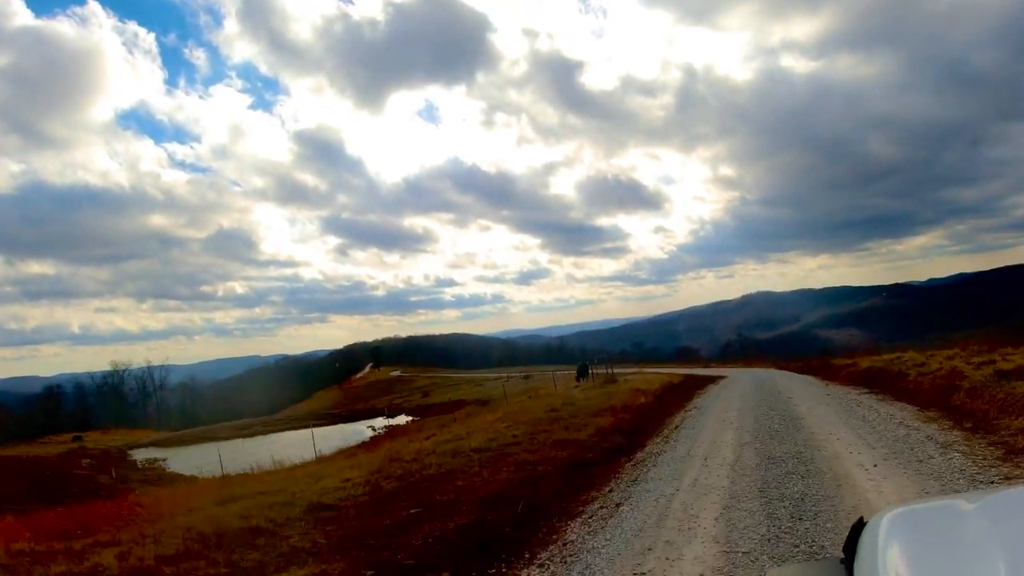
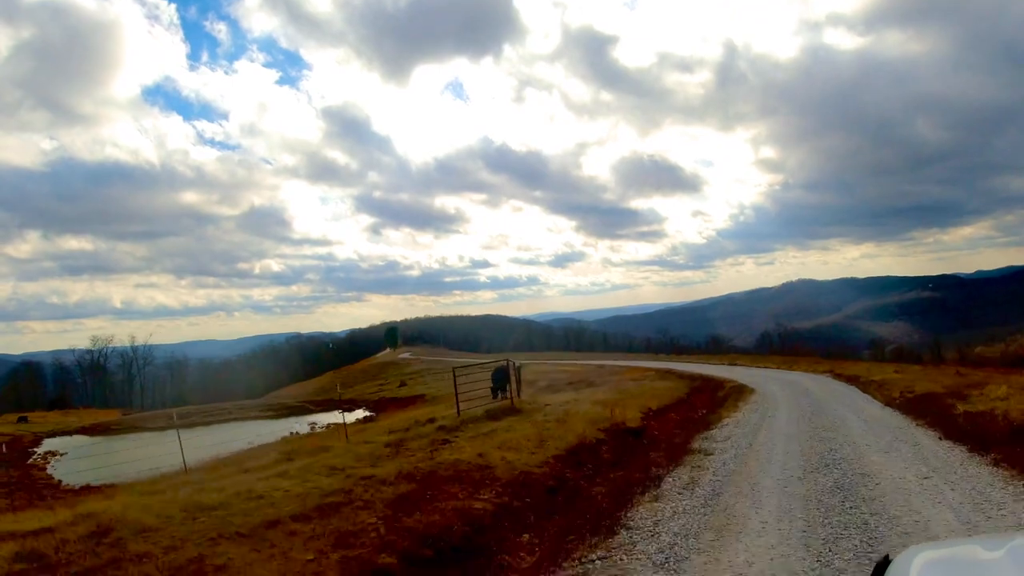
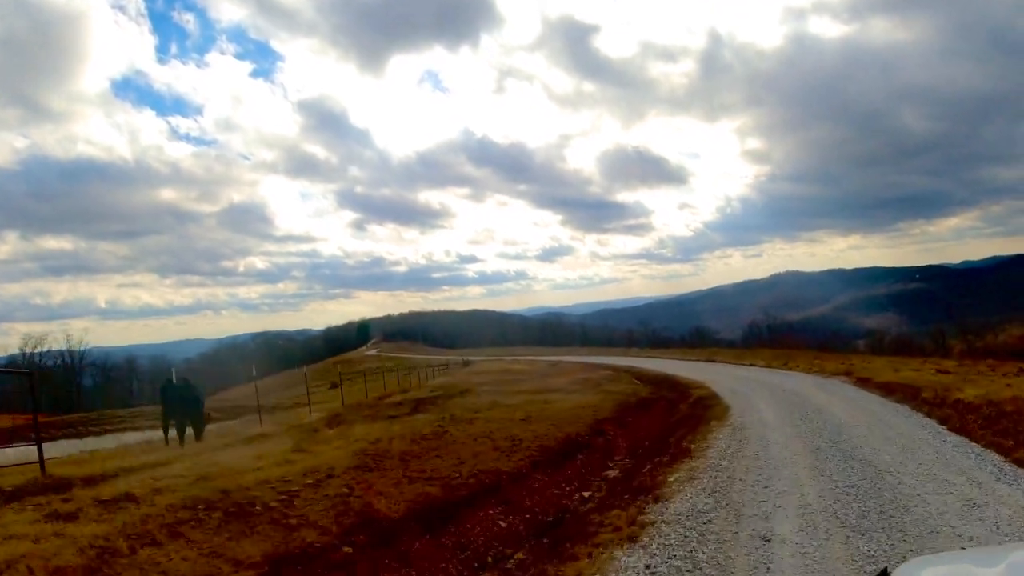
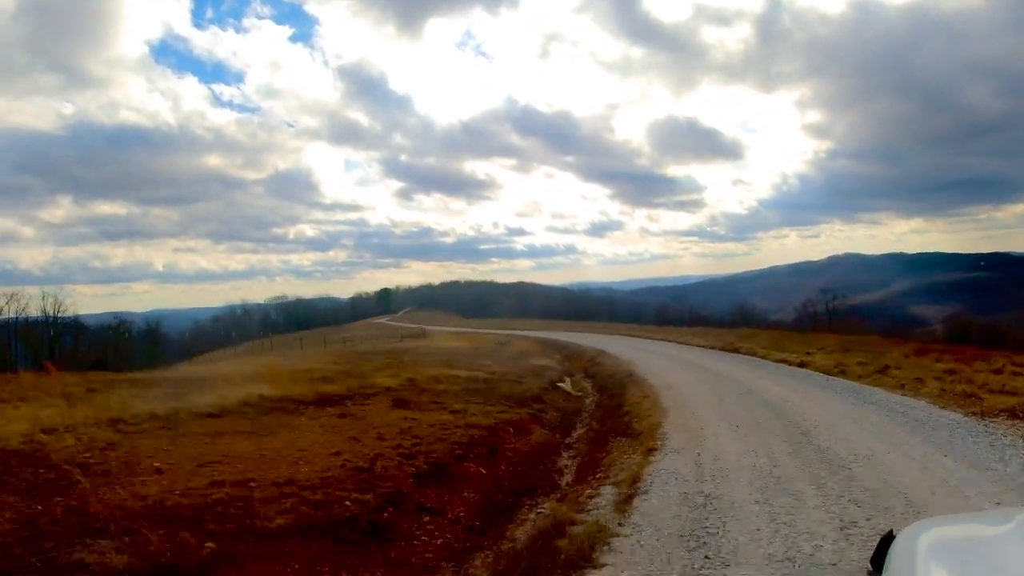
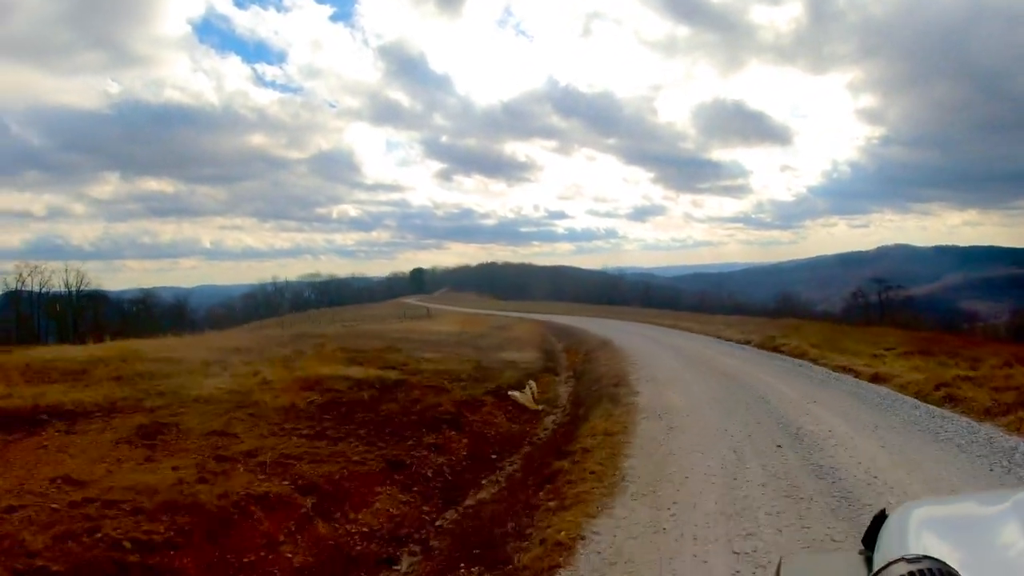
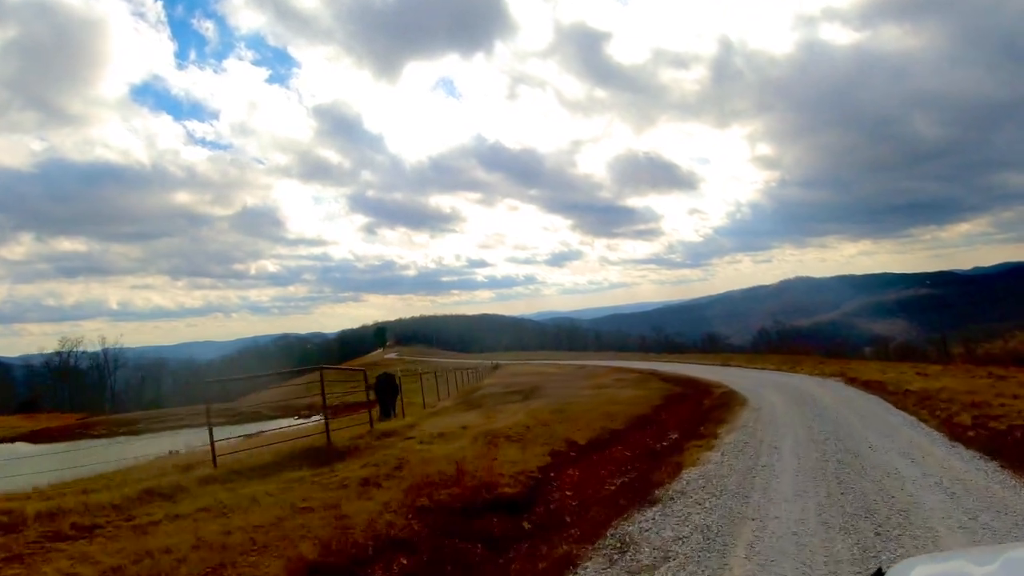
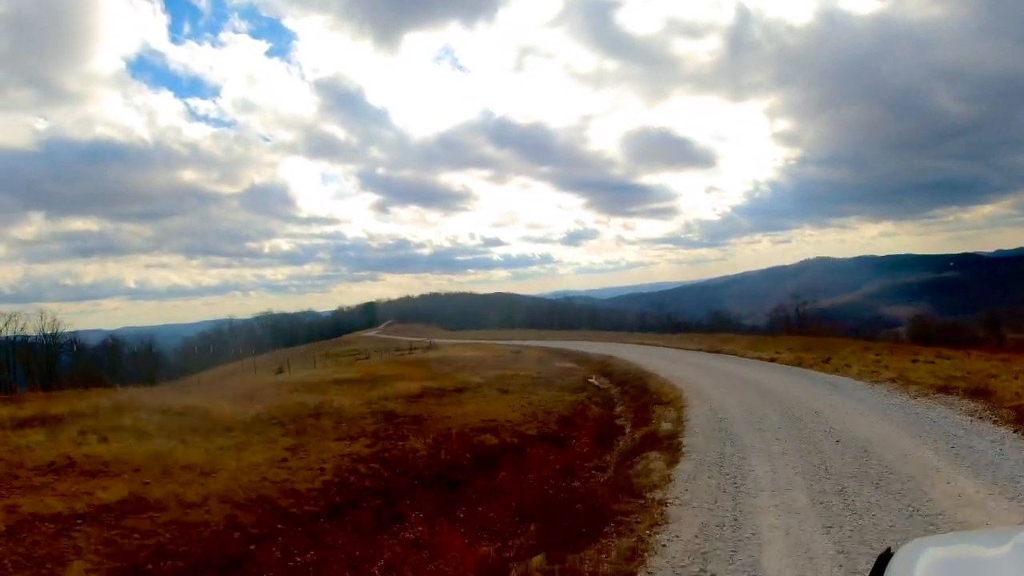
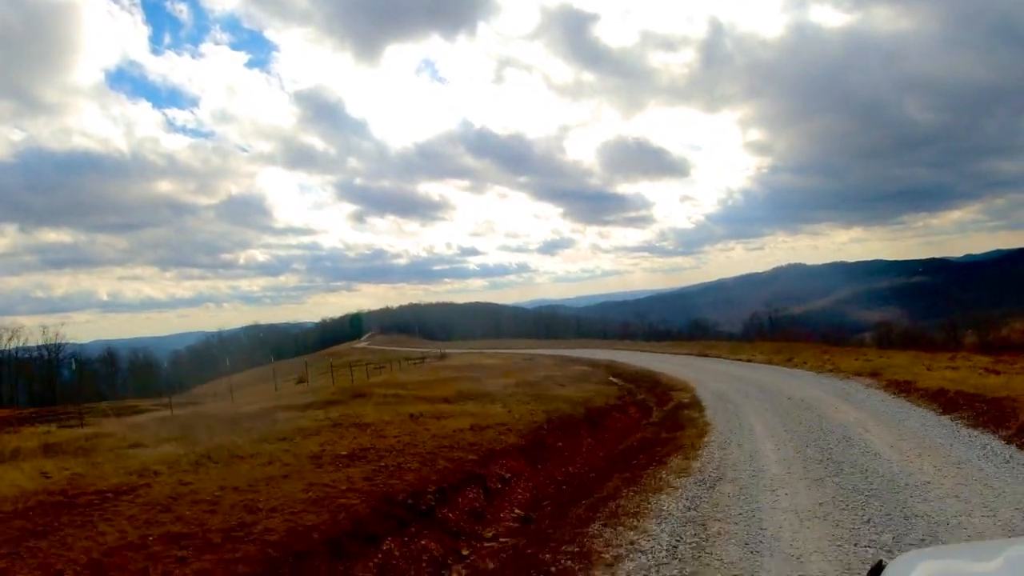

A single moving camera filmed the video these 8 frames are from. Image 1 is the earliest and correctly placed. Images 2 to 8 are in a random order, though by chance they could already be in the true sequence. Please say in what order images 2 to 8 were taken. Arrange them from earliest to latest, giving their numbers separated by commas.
2, 6, 3, 8, 7, 4, 5
